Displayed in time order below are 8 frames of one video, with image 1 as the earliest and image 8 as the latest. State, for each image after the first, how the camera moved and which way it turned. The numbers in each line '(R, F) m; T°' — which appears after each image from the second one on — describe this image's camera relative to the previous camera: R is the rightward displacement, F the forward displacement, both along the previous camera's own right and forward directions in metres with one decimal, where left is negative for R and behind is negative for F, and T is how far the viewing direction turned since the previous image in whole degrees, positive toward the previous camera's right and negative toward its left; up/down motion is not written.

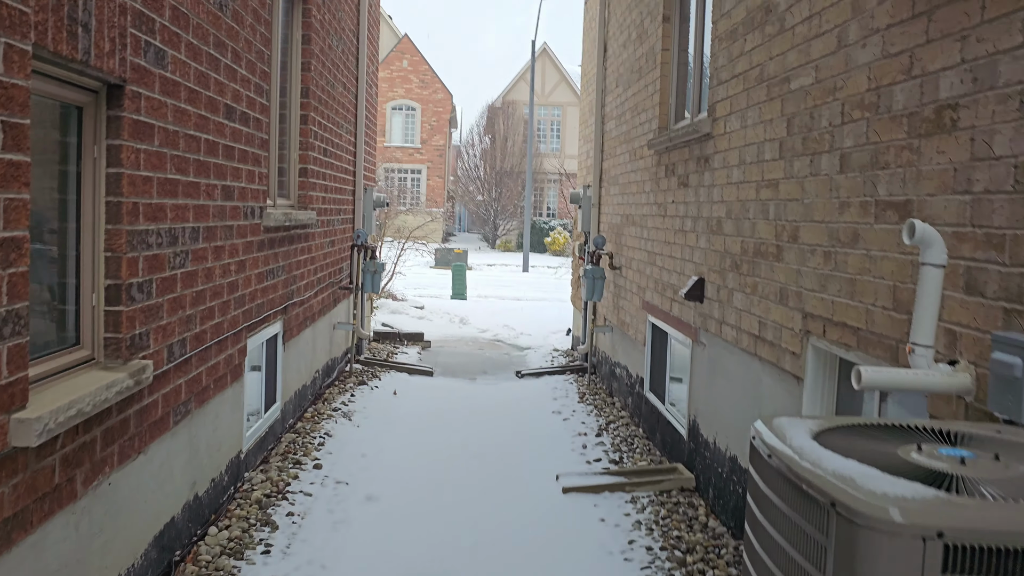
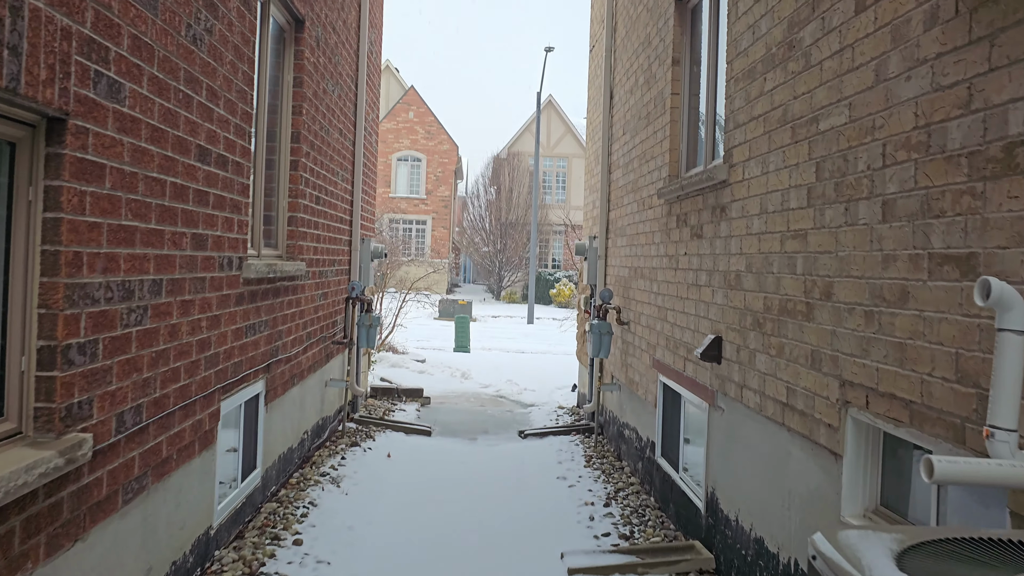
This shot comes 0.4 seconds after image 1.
(0.0, +0.4) m; -1°
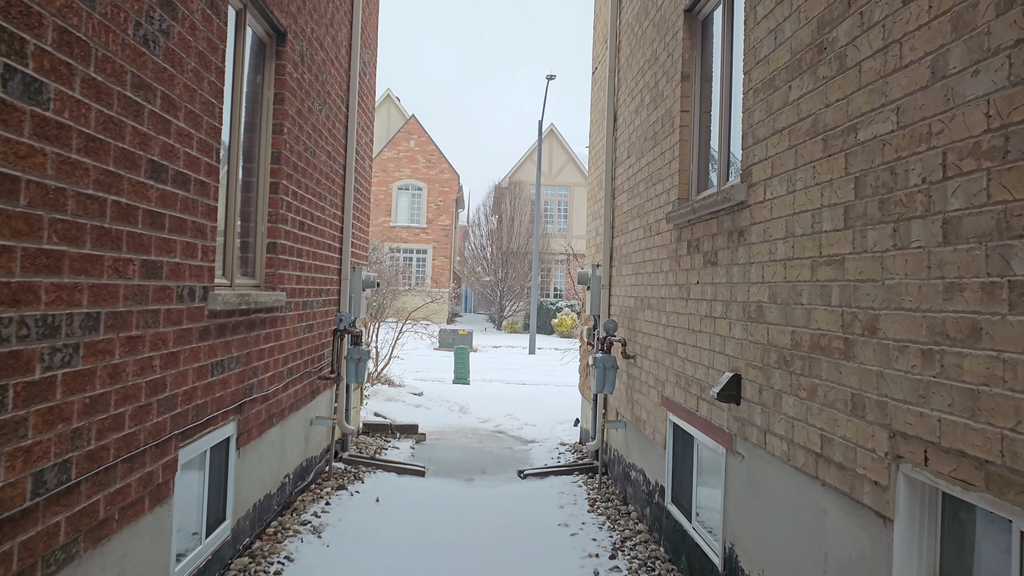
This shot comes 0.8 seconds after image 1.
(0.0, +0.4) m; 0°
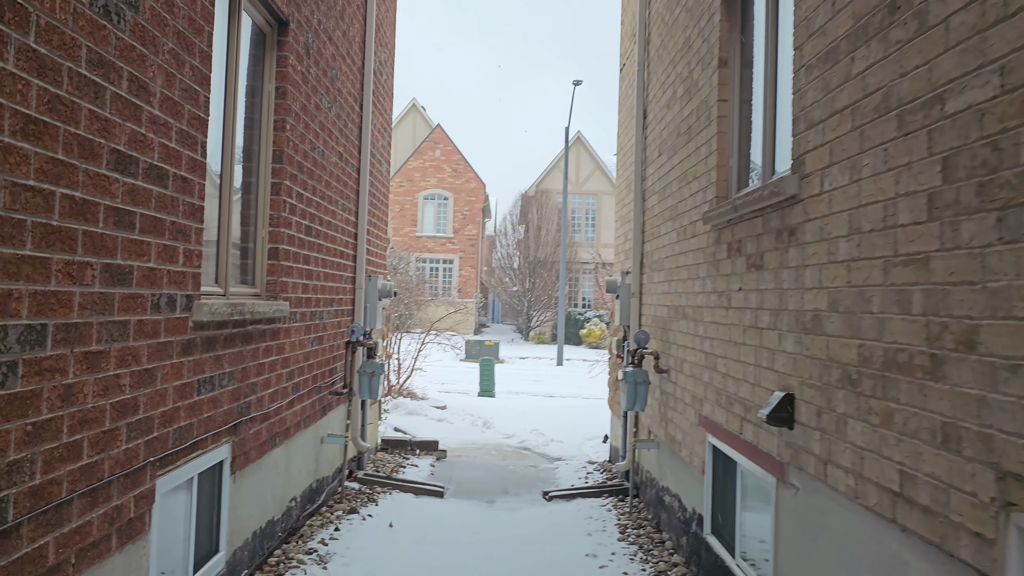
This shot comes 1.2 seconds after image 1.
(+0.1, +0.4) m; -2°
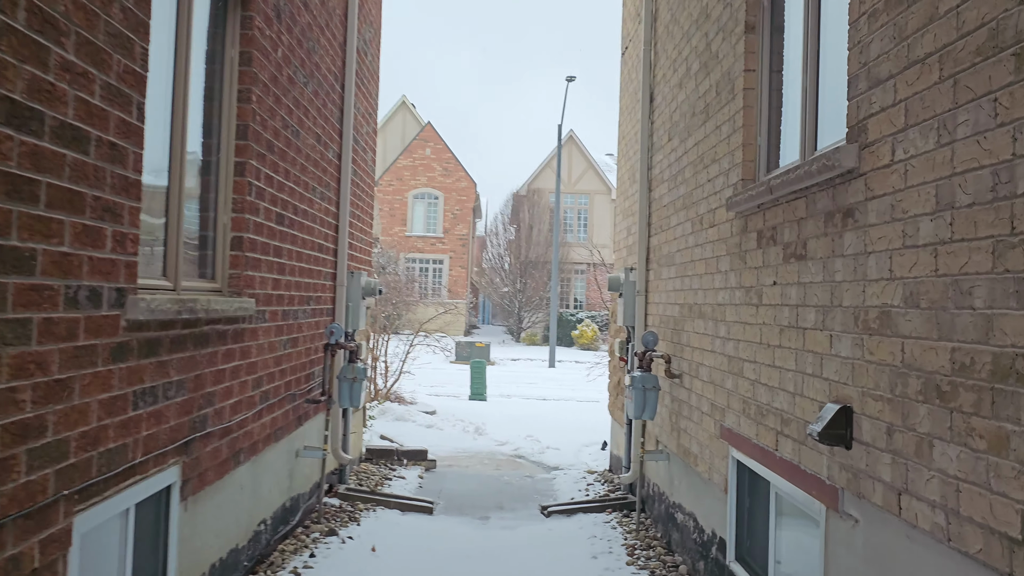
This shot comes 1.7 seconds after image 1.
(0.0, +0.6) m; +1°
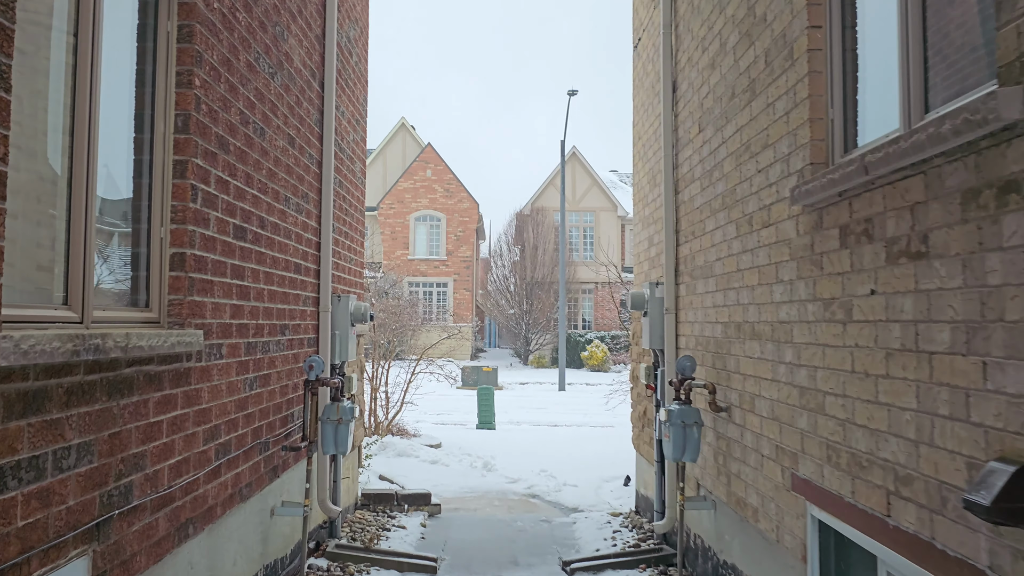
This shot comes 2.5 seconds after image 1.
(0.0, +0.9) m; 0°
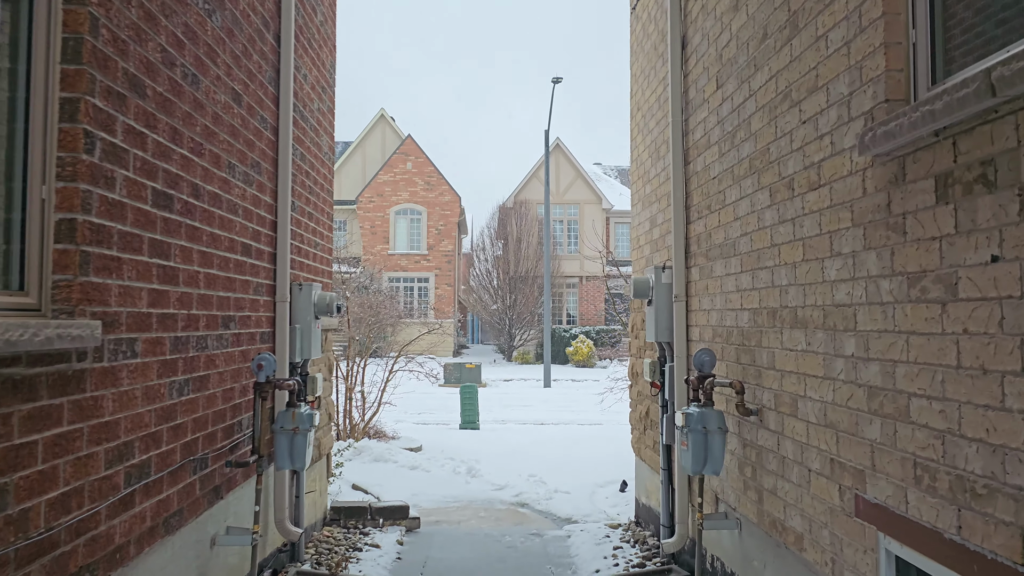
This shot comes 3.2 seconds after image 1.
(0.0, +0.8) m; +2°
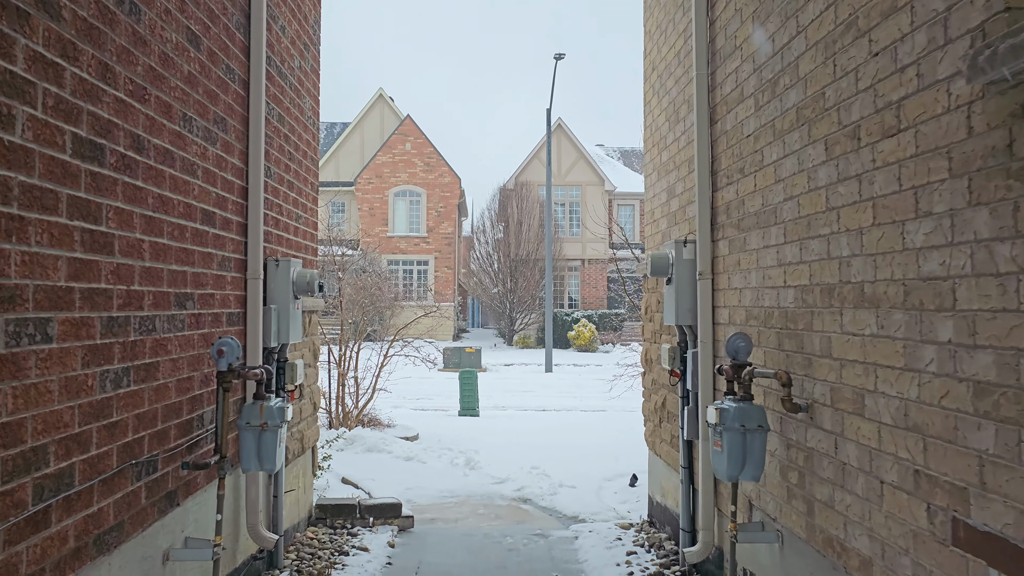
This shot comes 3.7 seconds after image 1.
(0.0, +0.6) m; 0°
